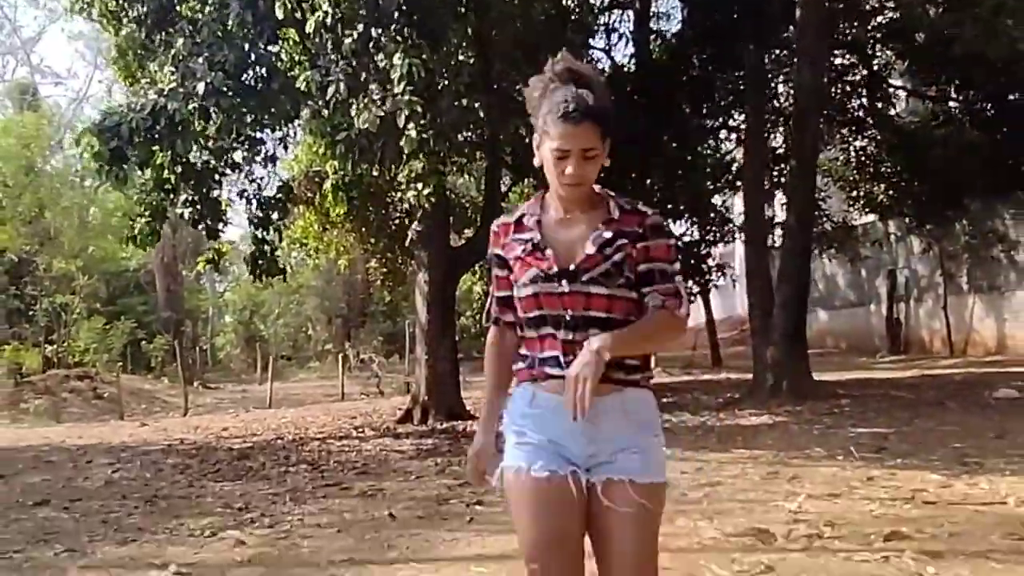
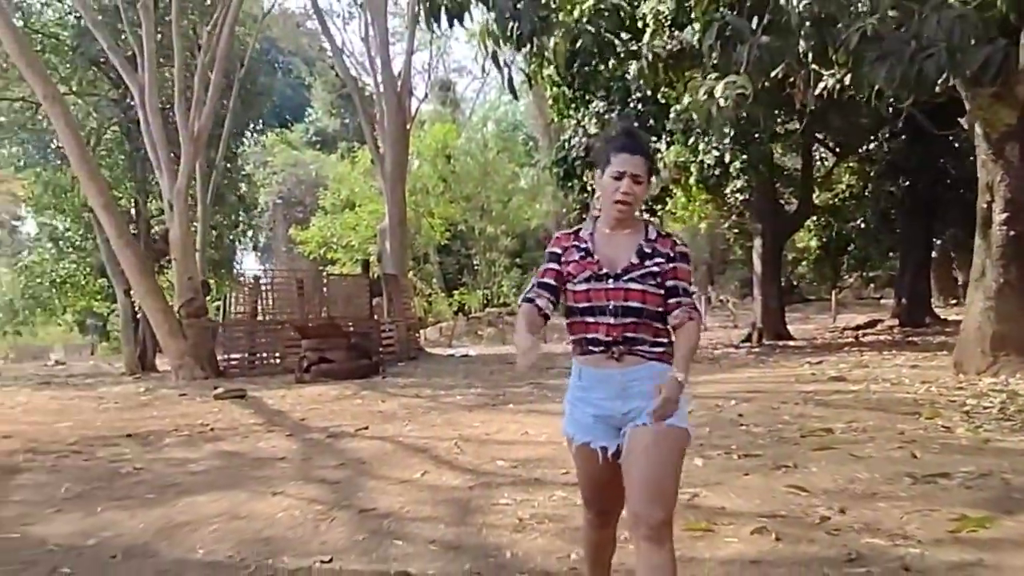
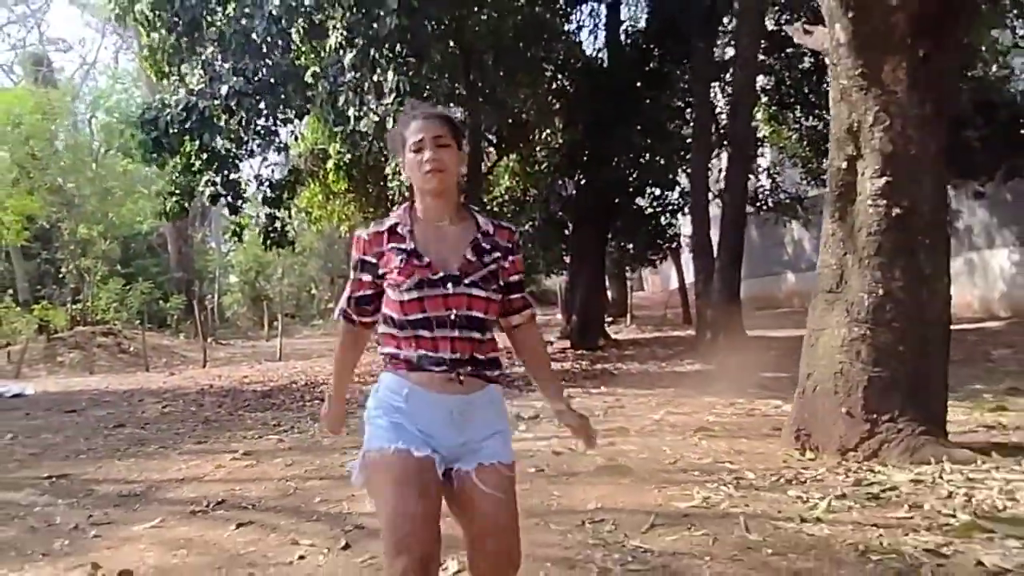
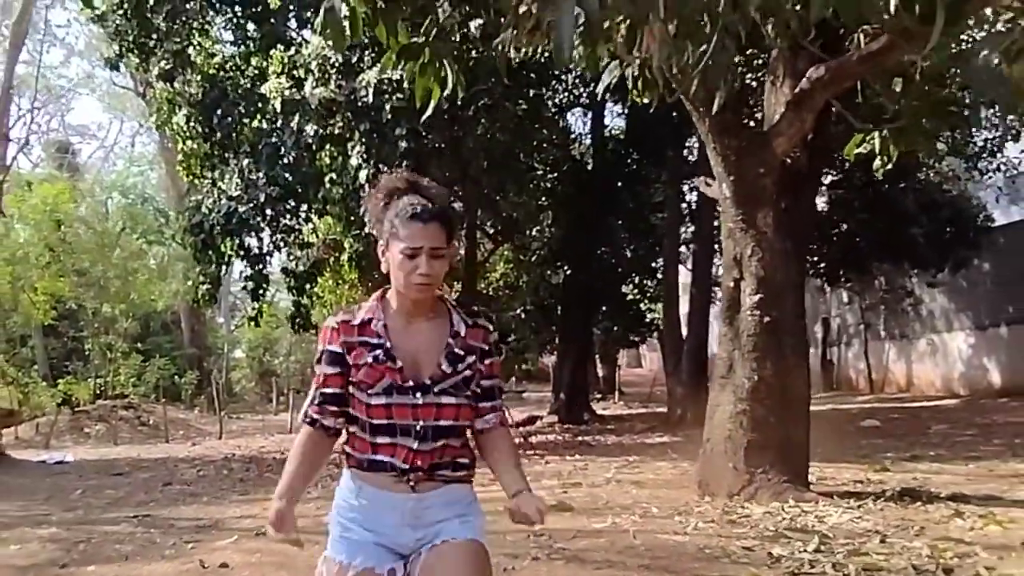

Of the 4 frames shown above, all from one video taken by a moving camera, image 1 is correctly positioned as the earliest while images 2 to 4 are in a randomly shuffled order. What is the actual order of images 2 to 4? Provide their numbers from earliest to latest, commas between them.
3, 4, 2
